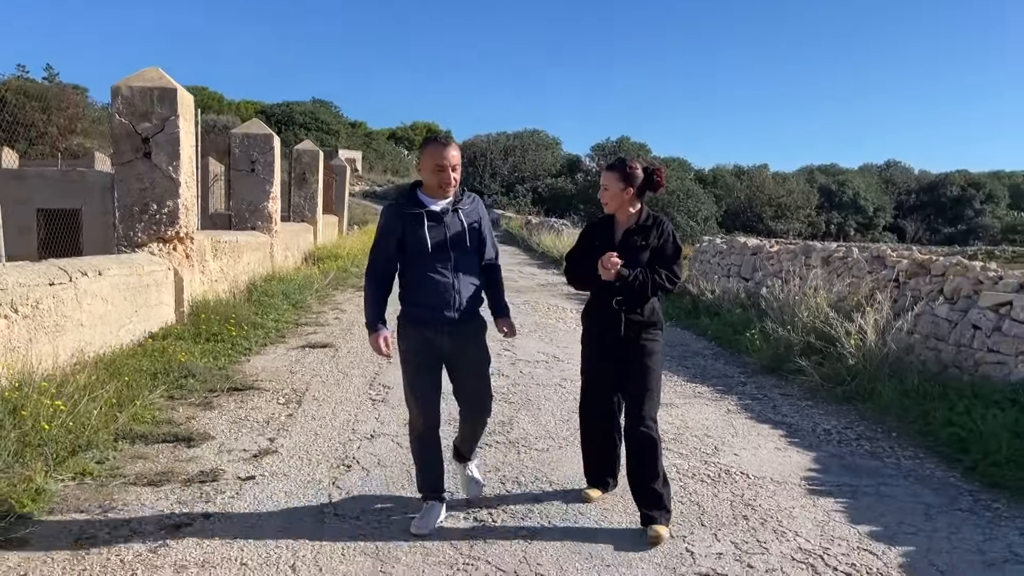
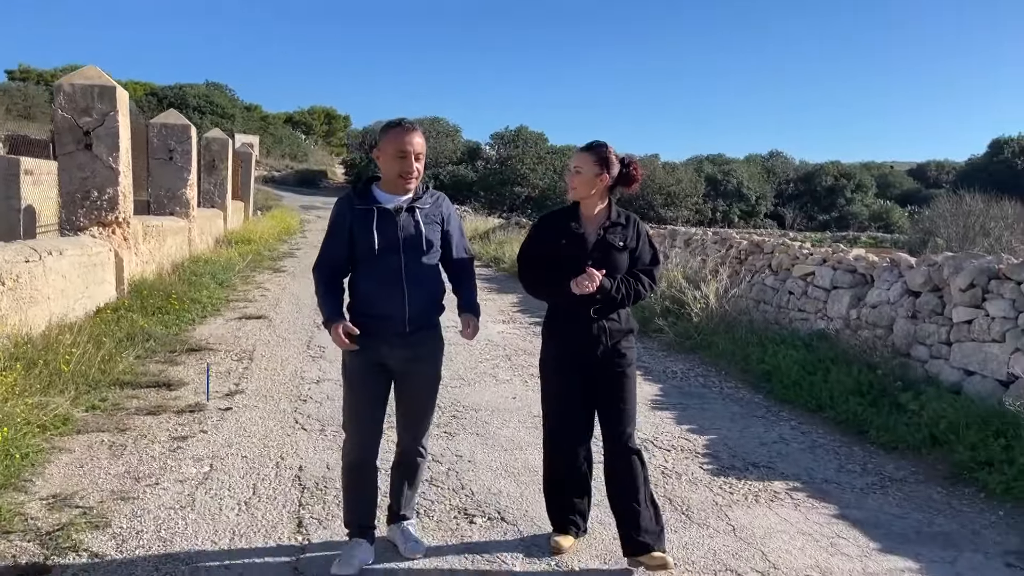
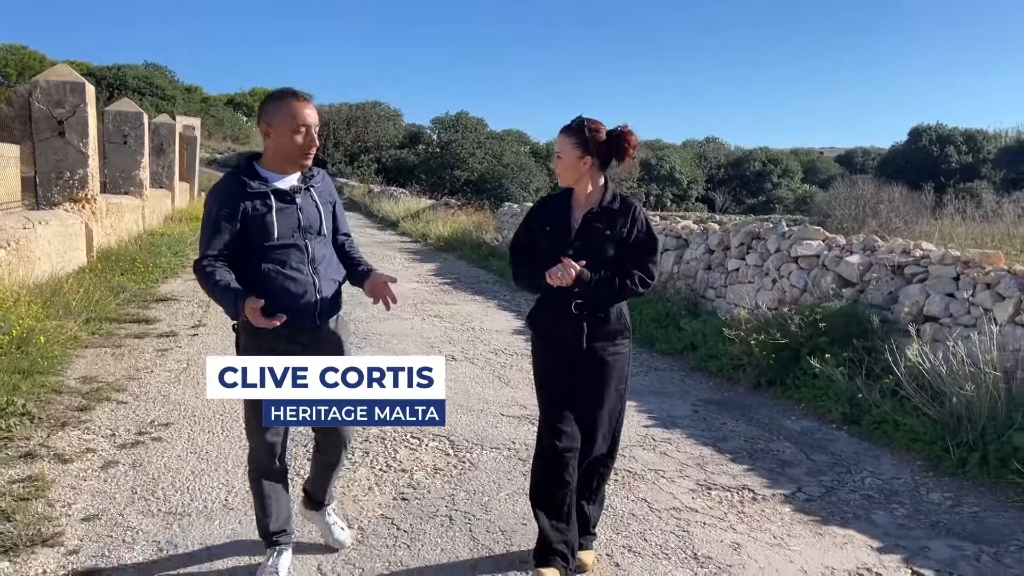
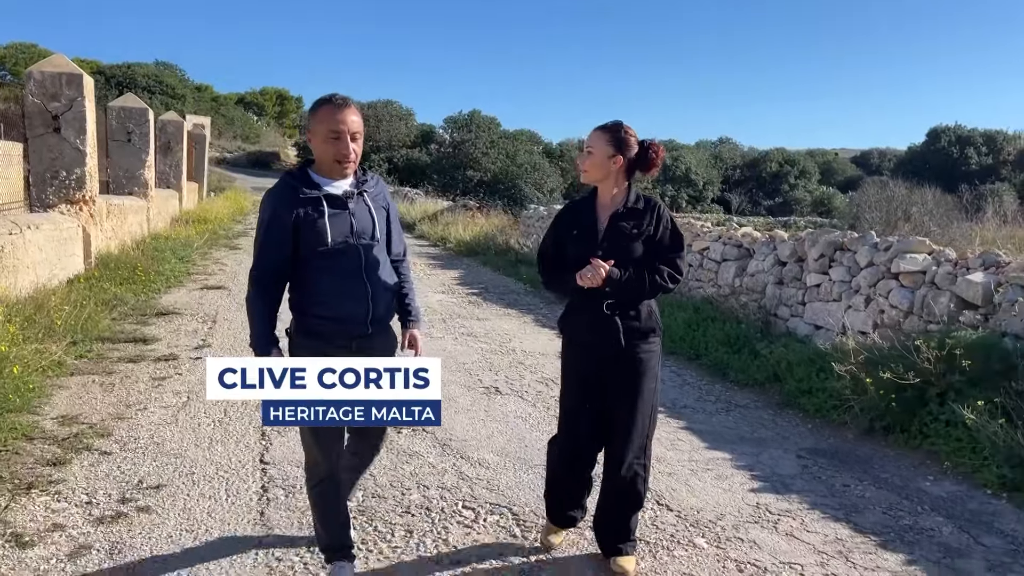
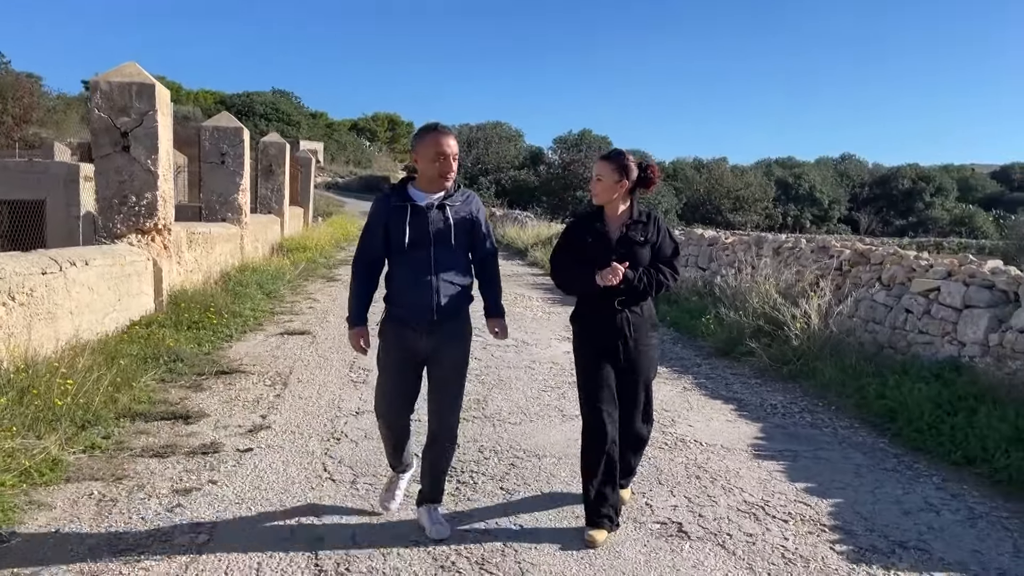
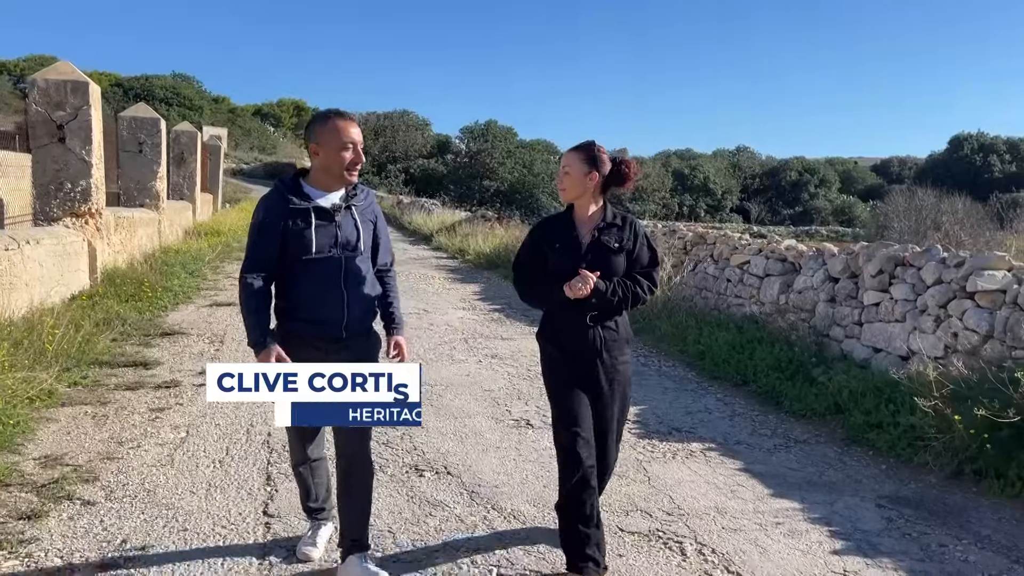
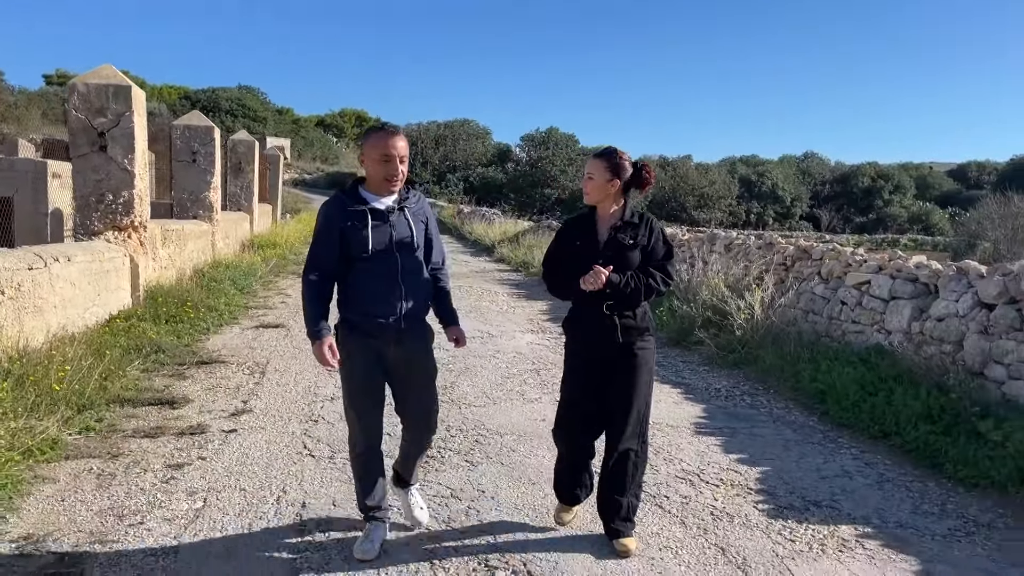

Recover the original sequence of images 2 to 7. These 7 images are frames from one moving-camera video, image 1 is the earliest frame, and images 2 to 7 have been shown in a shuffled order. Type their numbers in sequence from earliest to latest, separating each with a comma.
5, 7, 2, 6, 4, 3
